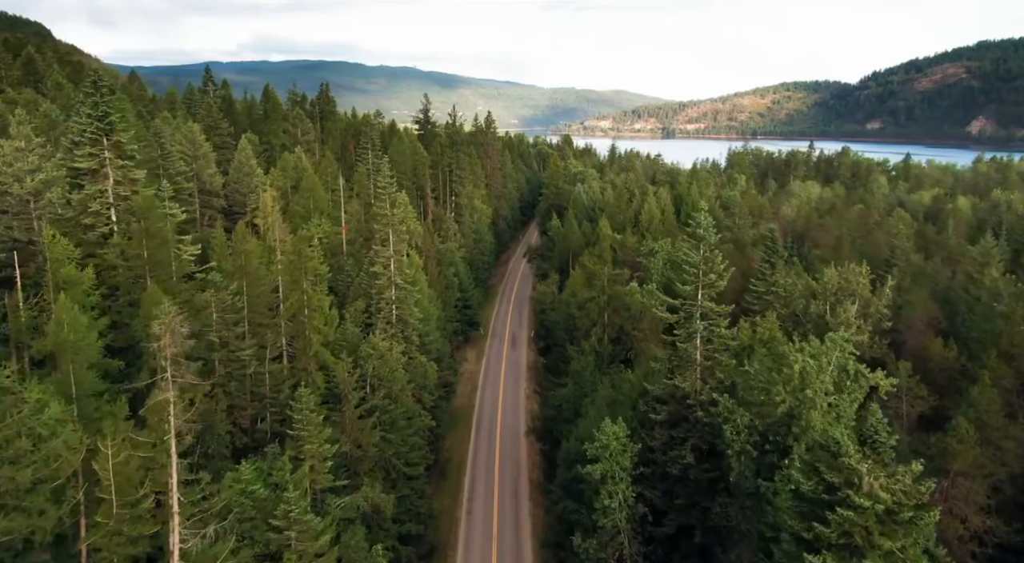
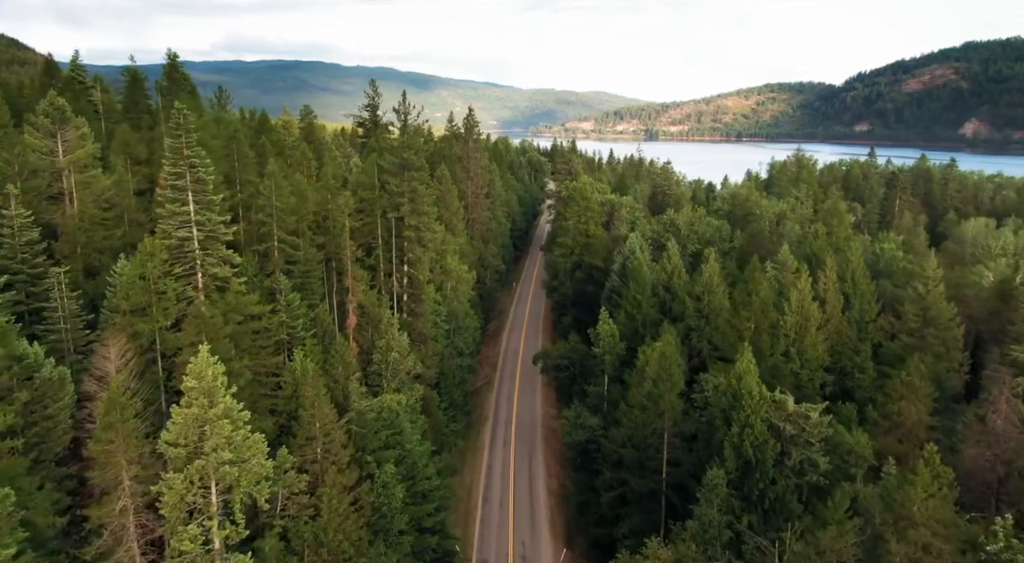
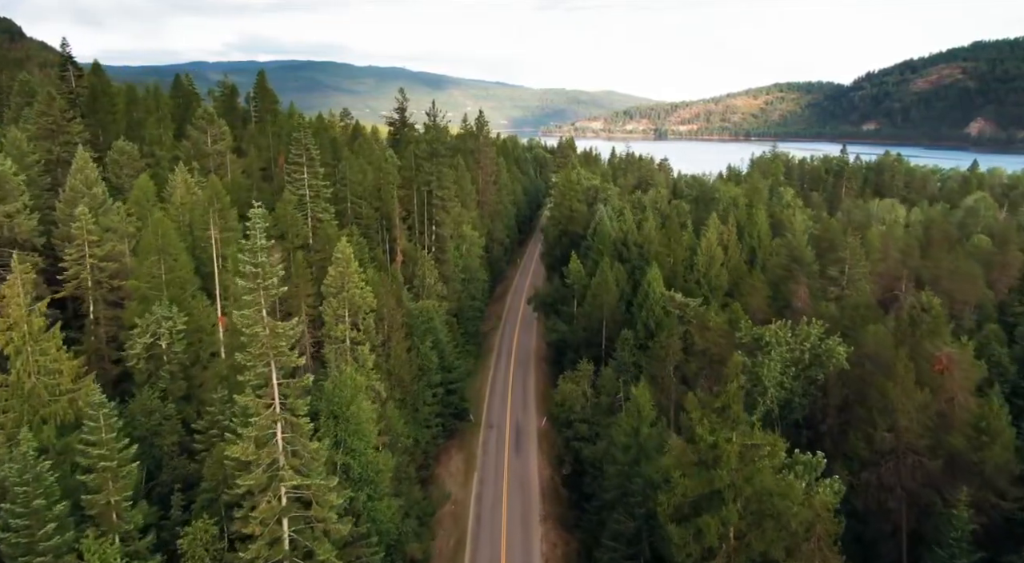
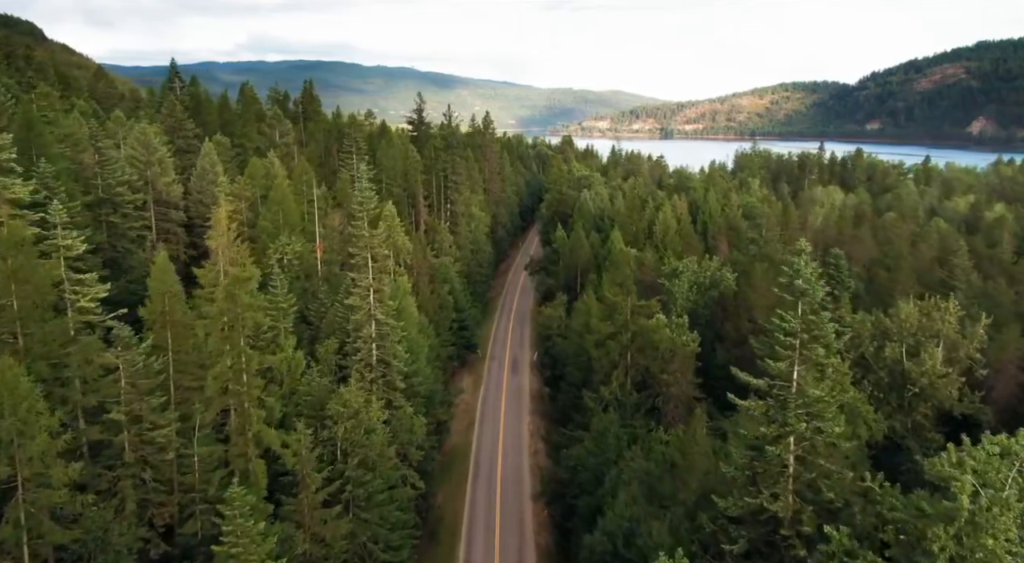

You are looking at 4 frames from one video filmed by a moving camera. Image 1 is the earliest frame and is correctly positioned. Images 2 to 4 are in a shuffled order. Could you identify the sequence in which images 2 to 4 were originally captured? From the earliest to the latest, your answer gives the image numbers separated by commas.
4, 3, 2
